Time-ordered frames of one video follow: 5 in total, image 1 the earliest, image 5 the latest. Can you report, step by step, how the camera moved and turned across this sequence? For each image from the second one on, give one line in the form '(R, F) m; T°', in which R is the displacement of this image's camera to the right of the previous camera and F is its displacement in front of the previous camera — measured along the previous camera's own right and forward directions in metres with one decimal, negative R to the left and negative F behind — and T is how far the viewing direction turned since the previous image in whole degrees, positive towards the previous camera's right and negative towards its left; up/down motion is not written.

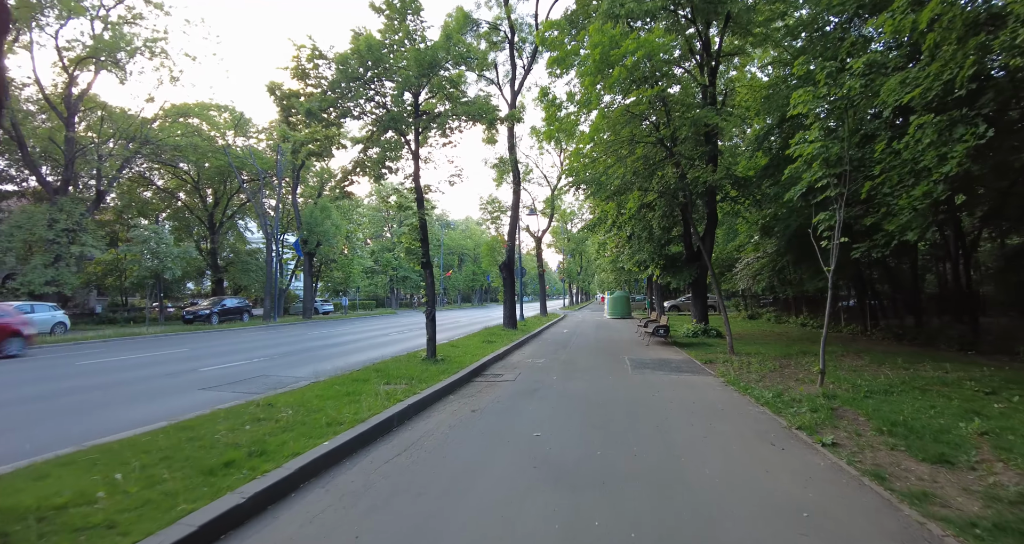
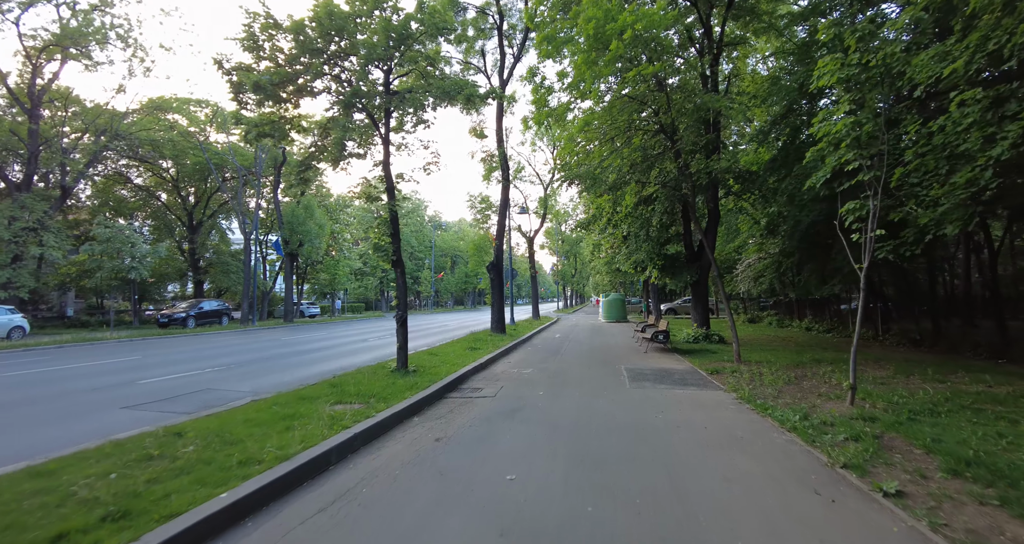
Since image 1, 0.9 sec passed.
(+0.2, +1.1) m; +1°
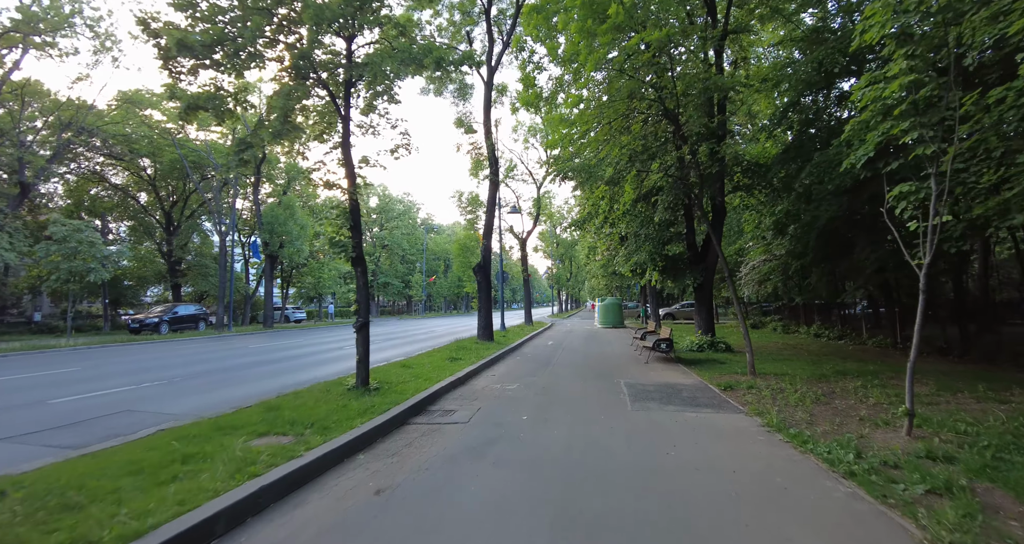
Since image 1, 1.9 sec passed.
(+0.2, +1.3) m; +1°
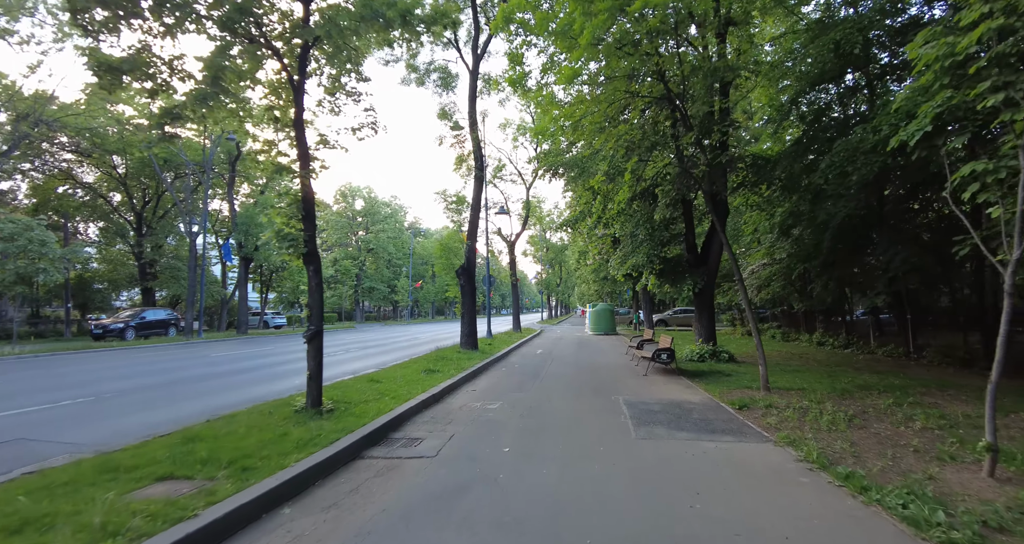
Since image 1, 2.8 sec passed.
(+0.1, +1.1) m; +1°
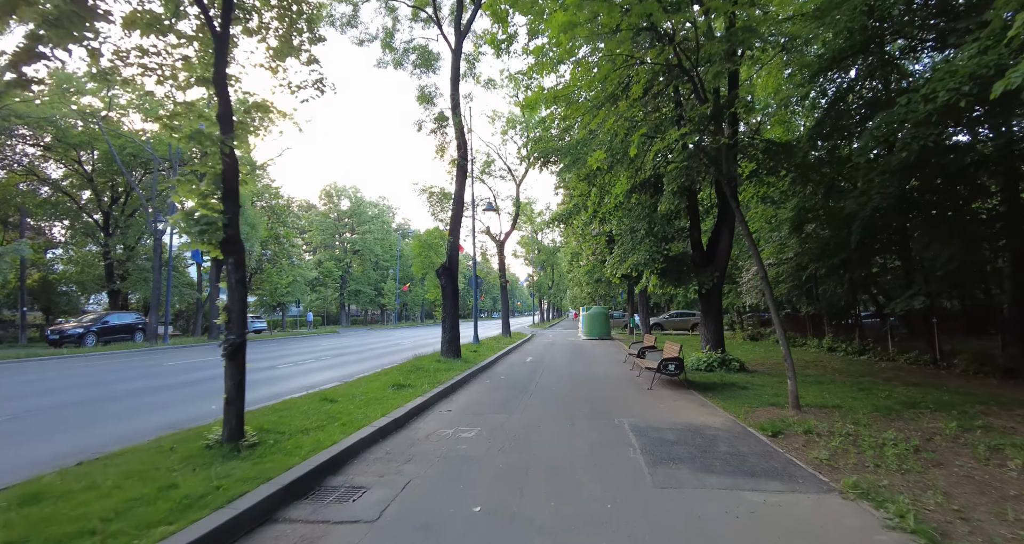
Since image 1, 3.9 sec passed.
(+0.1, +1.3) m; +1°
